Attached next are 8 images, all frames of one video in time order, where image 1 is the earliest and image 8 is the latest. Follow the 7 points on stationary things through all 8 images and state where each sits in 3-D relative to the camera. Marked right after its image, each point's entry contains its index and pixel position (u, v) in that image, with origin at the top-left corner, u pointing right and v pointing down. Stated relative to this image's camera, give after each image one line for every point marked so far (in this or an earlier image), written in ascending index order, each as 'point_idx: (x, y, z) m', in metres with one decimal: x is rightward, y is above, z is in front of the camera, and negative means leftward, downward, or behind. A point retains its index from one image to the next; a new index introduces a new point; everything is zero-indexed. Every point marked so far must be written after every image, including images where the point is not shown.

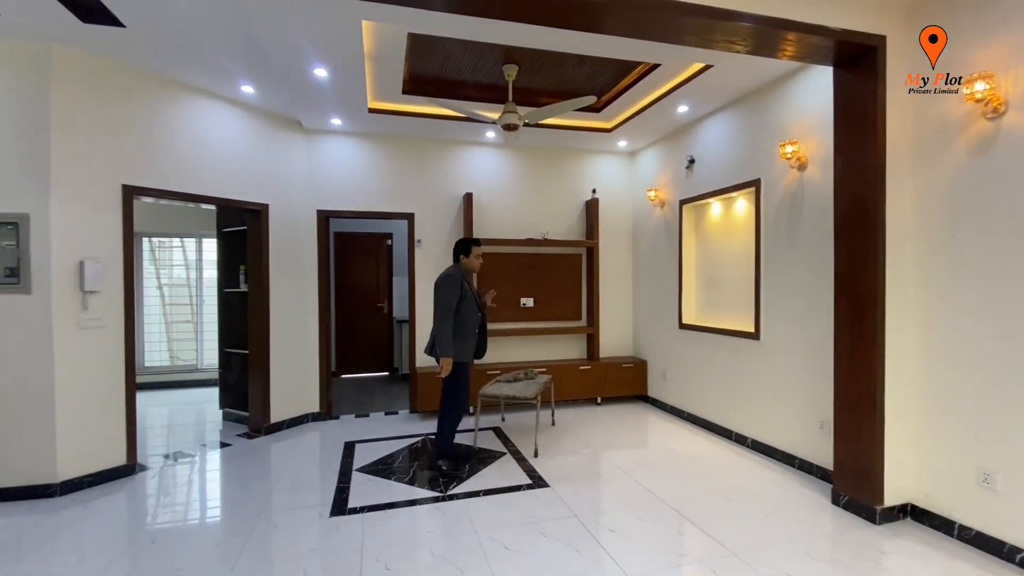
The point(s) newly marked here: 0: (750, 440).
0: (+1.9, -1.2, +3.8) m
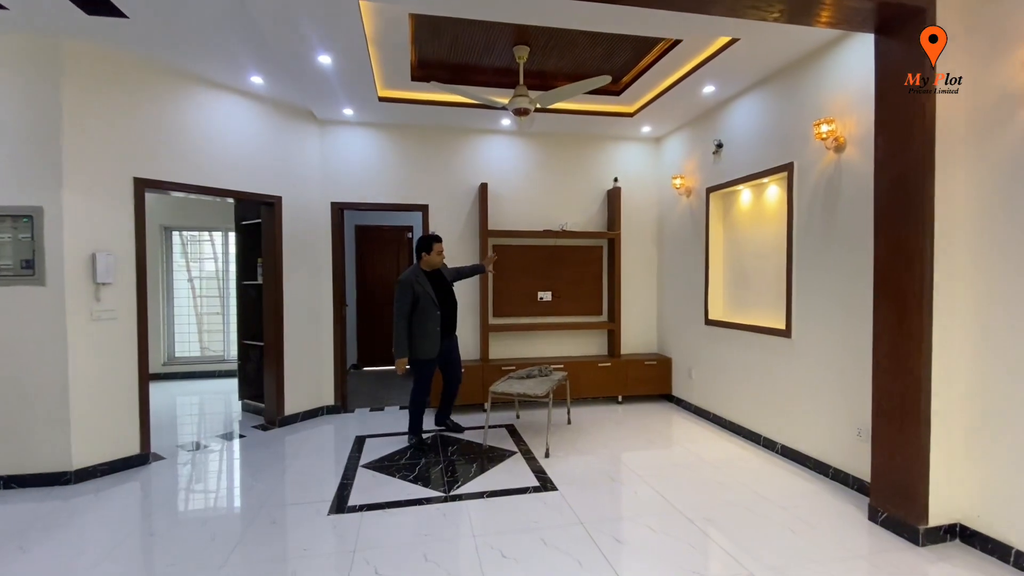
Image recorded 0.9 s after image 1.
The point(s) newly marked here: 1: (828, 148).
0: (+2.0, -1.2, +3.6) m
1: (+2.0, +0.9, +3.1) m
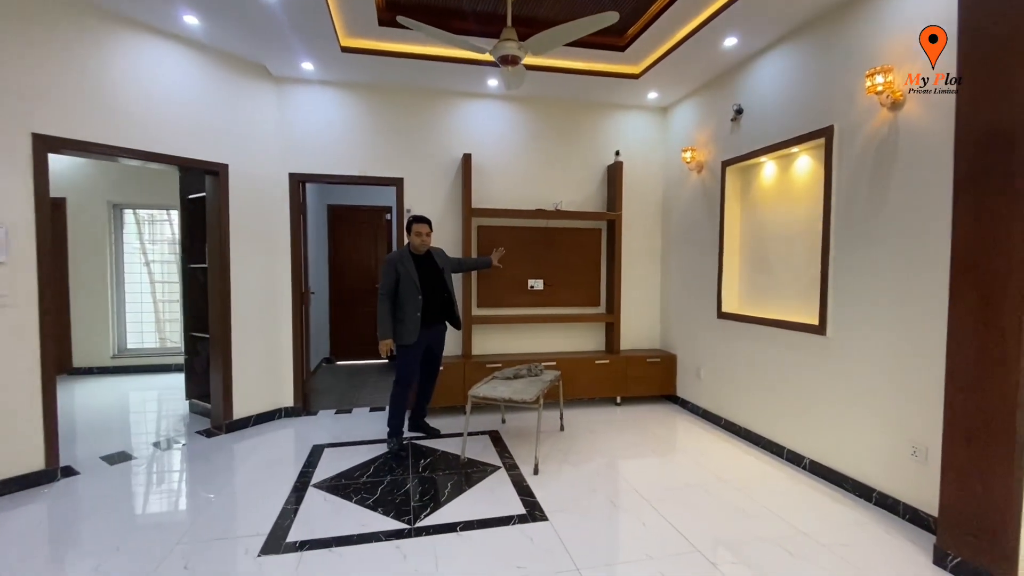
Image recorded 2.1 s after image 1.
0: (+1.9, -1.1, +3.0) m
1: (+2.0, +1.0, +2.5) m
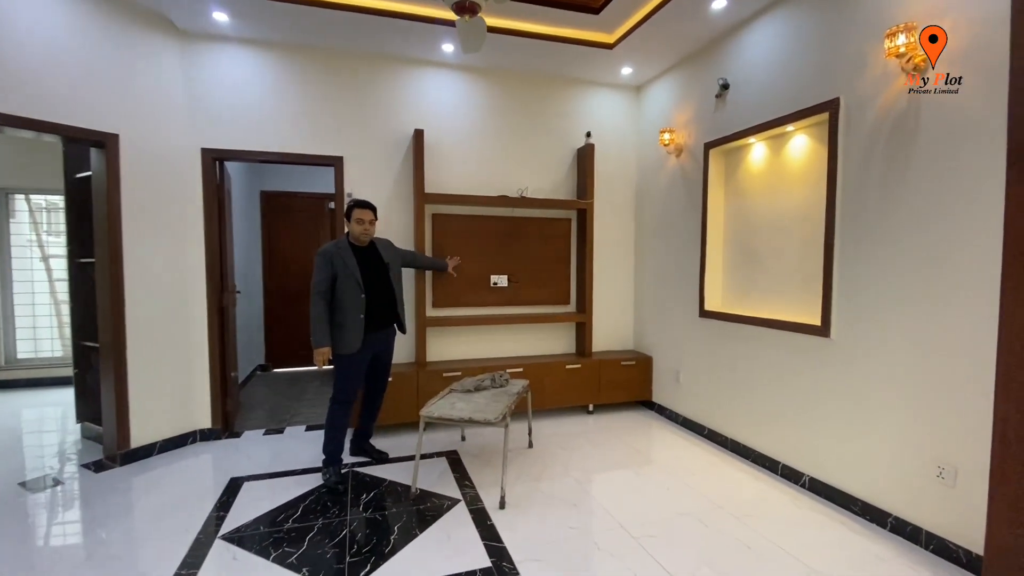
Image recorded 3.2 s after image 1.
0: (+1.7, -1.1, +2.7) m
1: (+1.8, +1.0, +2.2) m
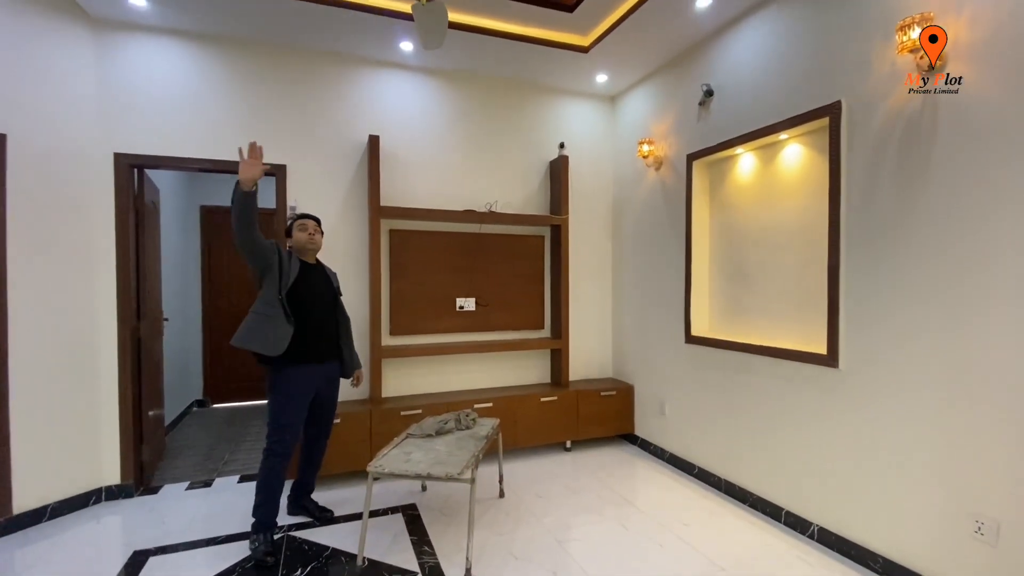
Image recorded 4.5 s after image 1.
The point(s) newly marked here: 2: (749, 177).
0: (+1.5, -1.2, +2.4) m
1: (+1.6, +0.9, +2.0) m
2: (+1.4, +0.7, +2.9) m
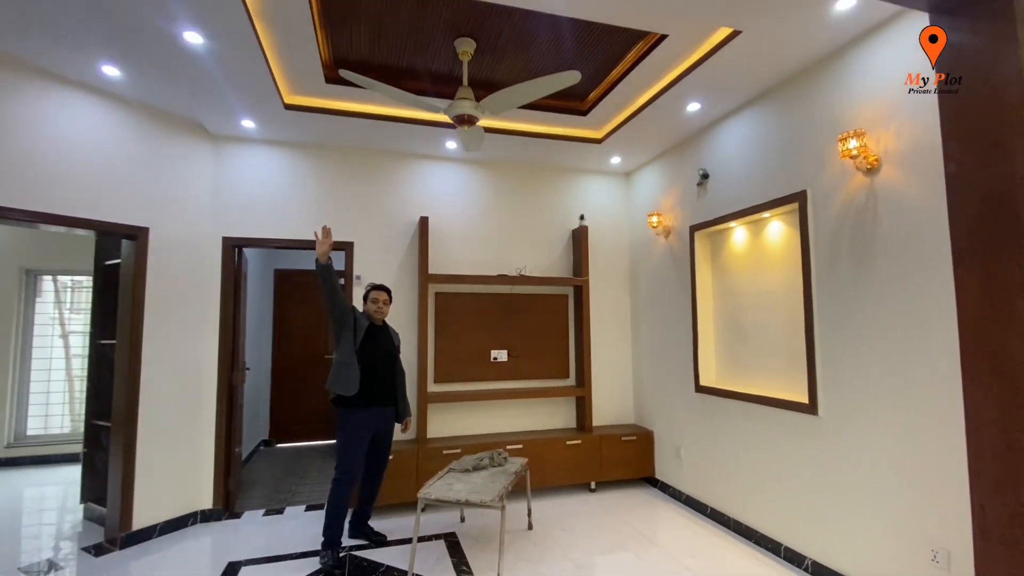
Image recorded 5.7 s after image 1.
0: (+1.6, -1.5, +2.7) m
1: (+1.7, +0.6, +2.4) m
2: (+1.6, +0.3, +3.3) m
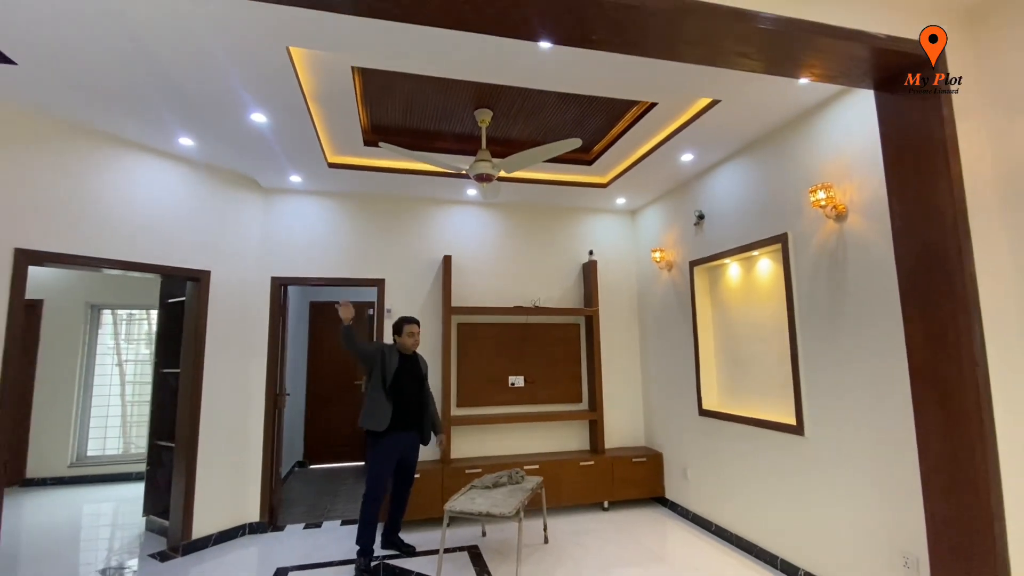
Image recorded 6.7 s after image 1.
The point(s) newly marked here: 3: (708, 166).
0: (+1.7, -1.7, +2.9) m
1: (+1.8, +0.4, +2.7) m
2: (+1.7, 0.0, +3.6) m
3: (+1.5, +1.0, +3.7) m
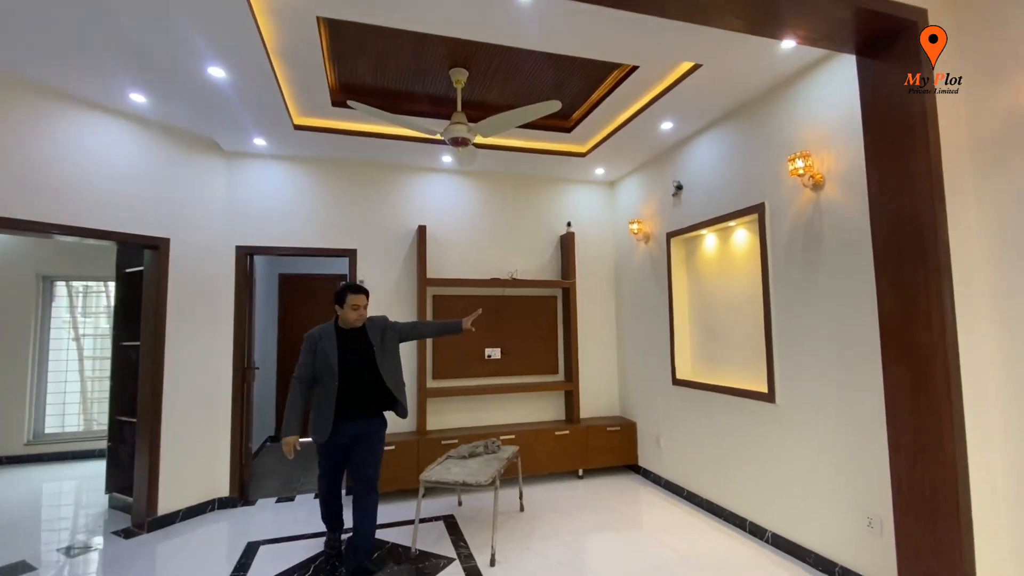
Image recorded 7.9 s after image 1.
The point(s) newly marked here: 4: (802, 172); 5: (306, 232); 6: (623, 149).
0: (+1.6, -1.5, +3.0) m
1: (+1.7, +0.6, +2.7) m
2: (+1.5, +0.3, +3.7) m
3: (+1.4, +1.2, +3.7) m
4: (+1.6, +0.6, +2.7) m
5: (-1.8, +0.5, +4.1) m
6: (+0.9, +1.2, +4.0) m
